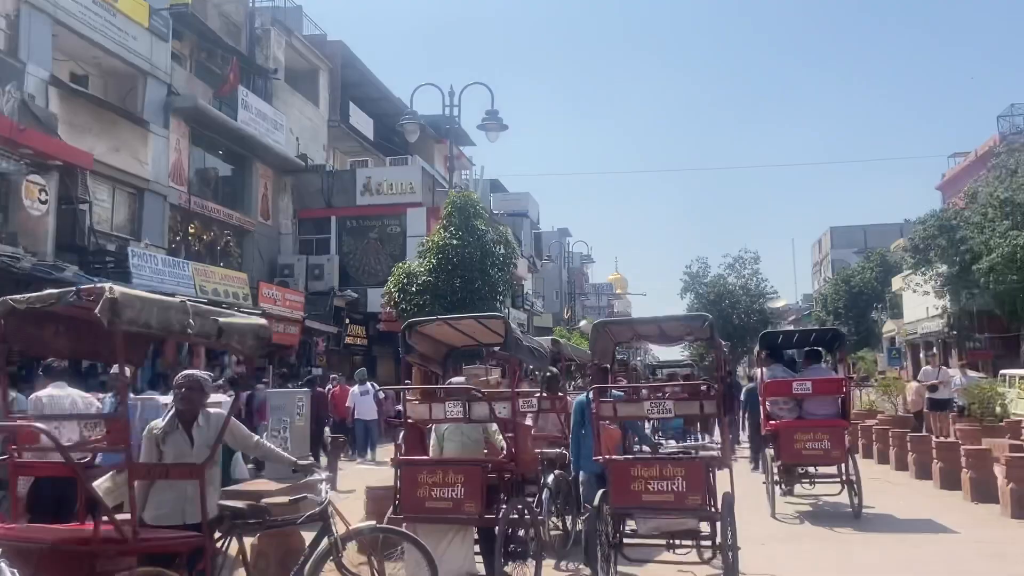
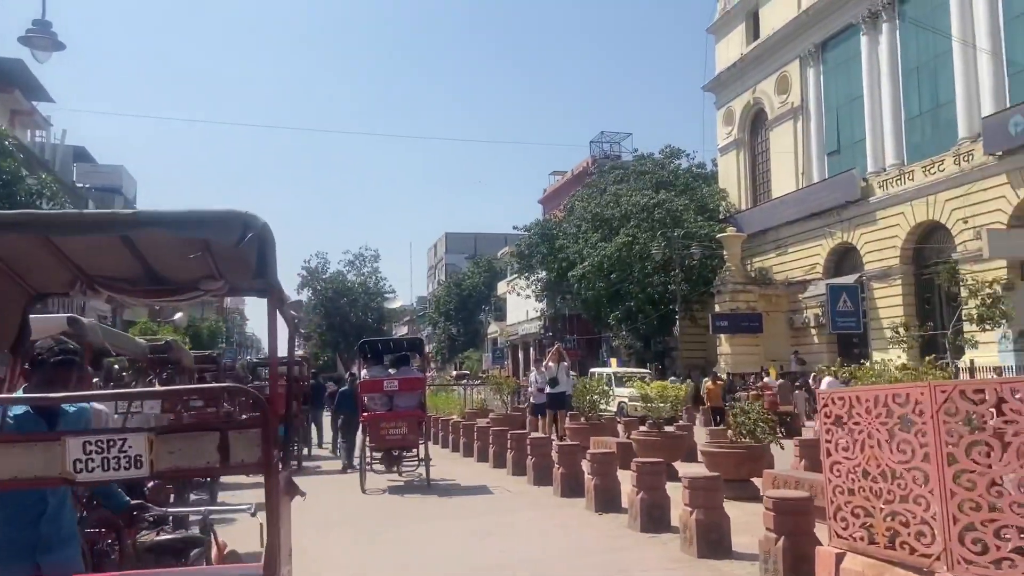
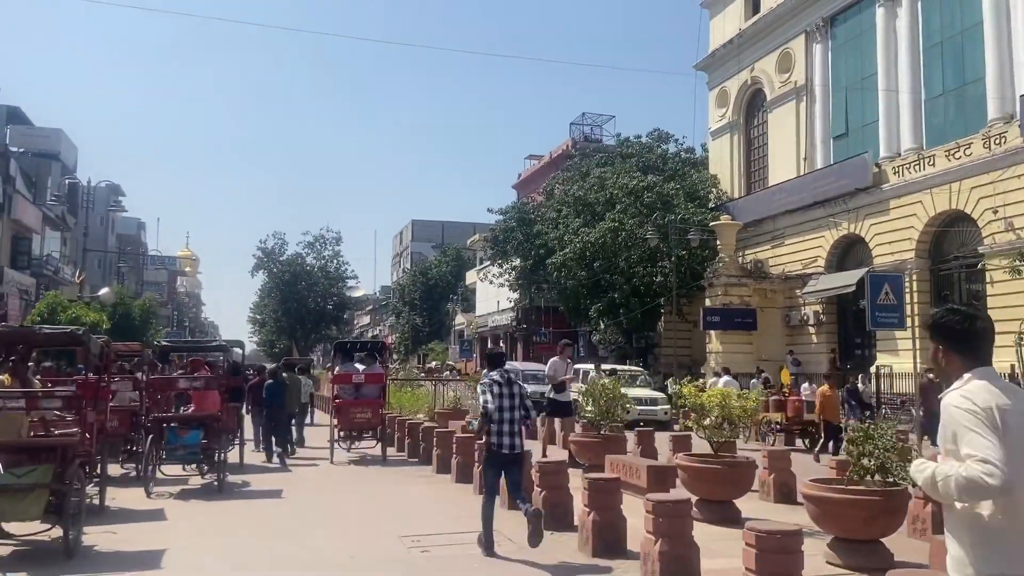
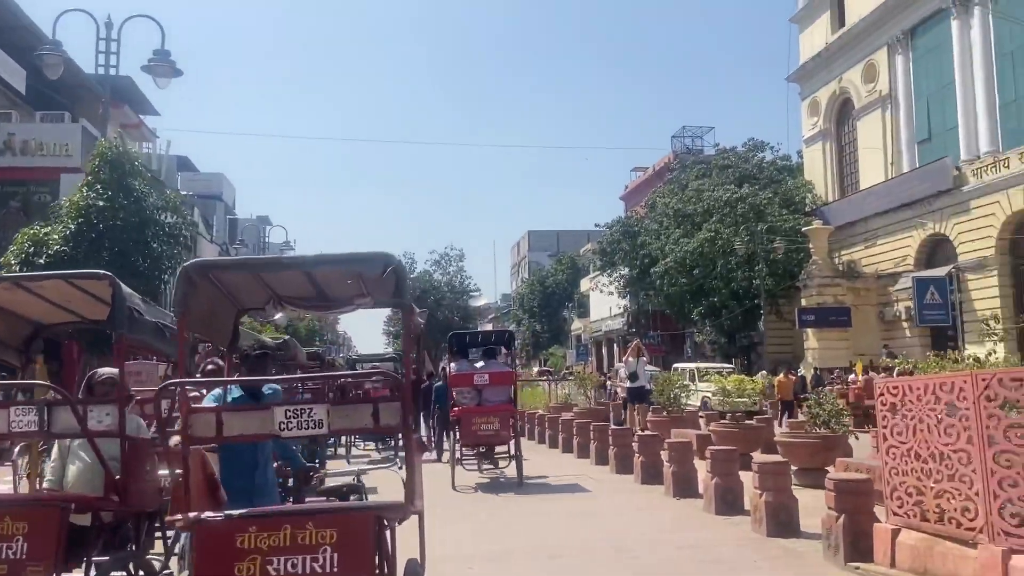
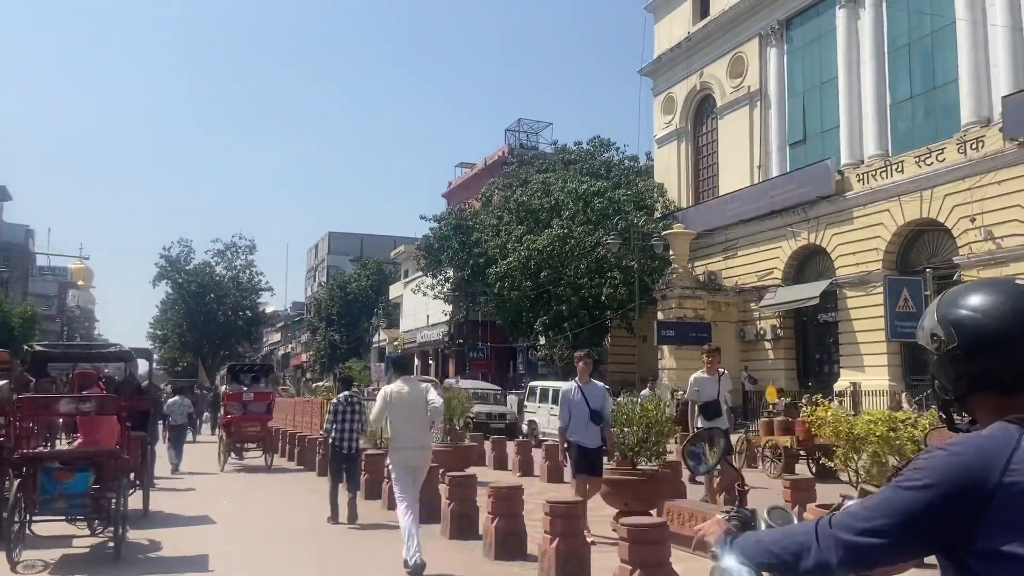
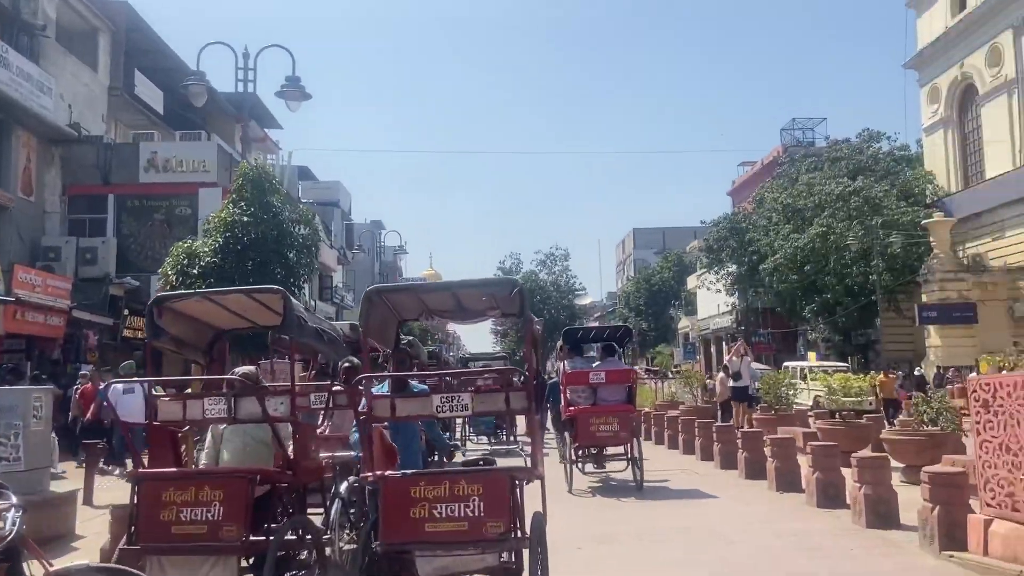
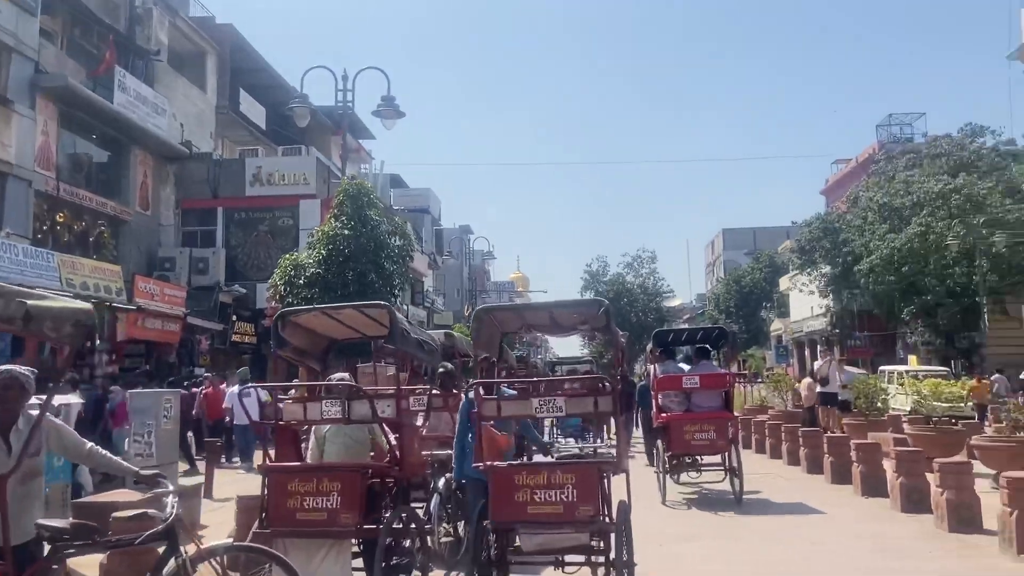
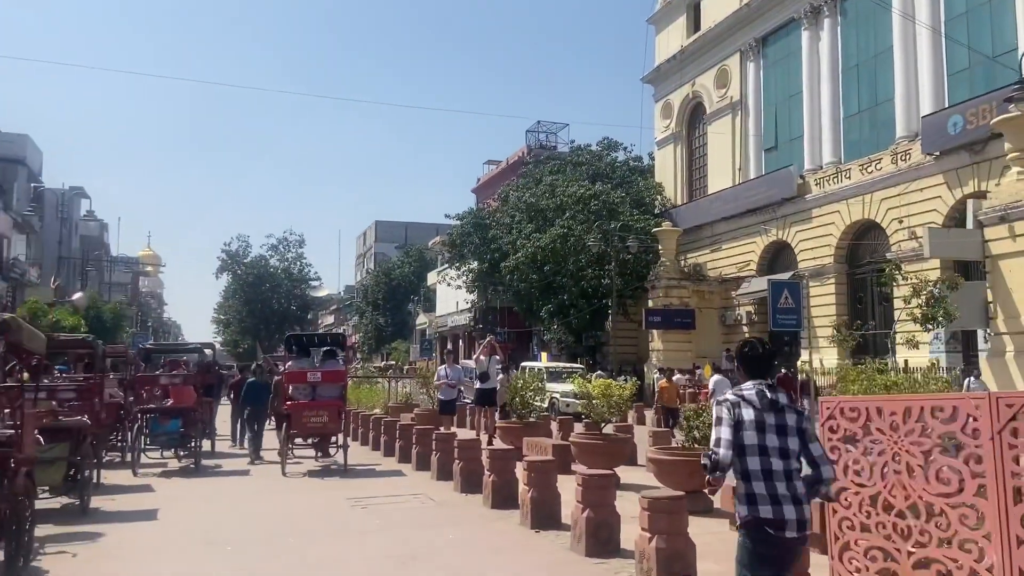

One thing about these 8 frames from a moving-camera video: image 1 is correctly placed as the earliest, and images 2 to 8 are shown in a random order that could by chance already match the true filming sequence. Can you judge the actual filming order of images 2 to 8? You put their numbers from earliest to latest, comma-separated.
7, 6, 4, 2, 8, 3, 5
